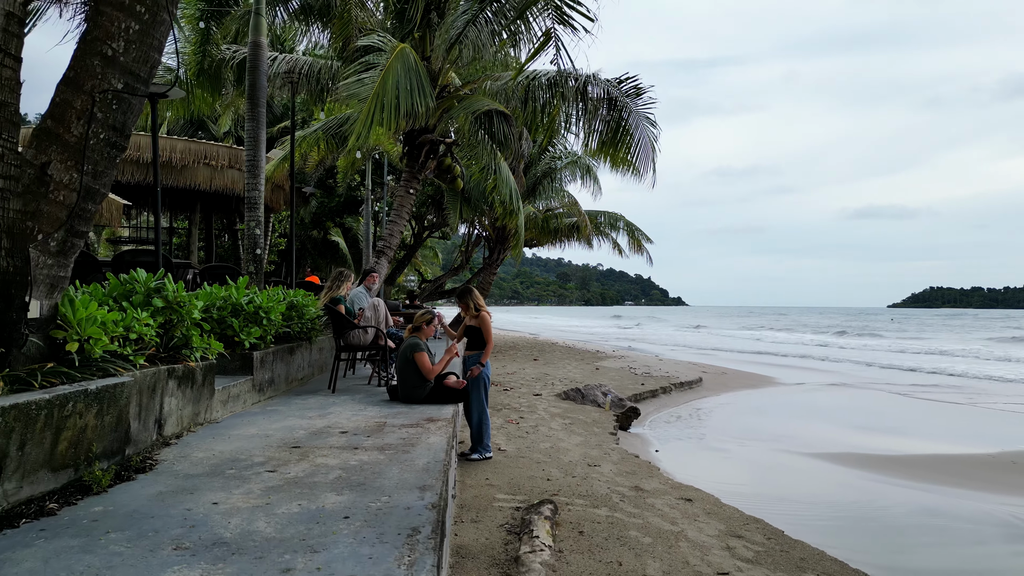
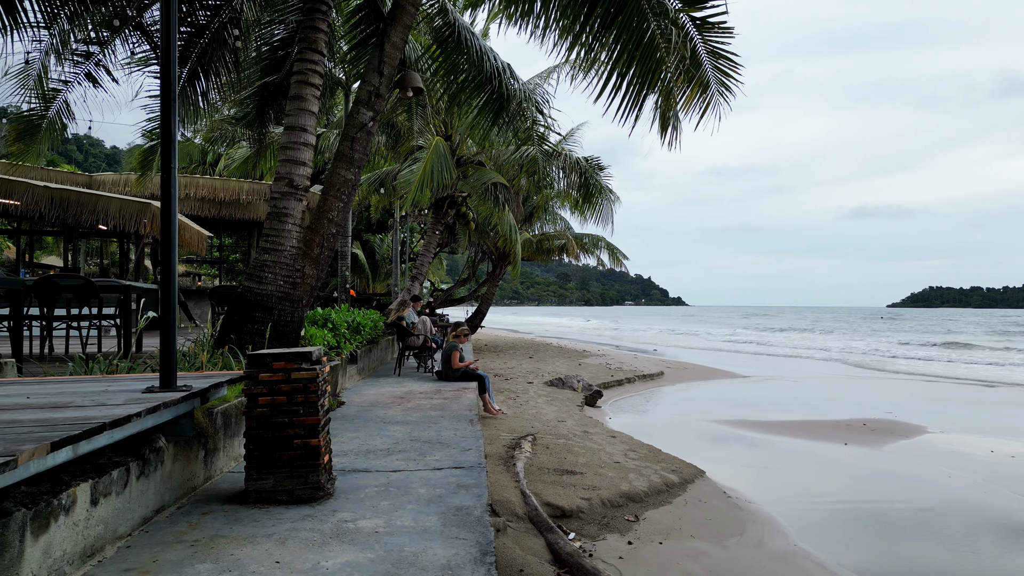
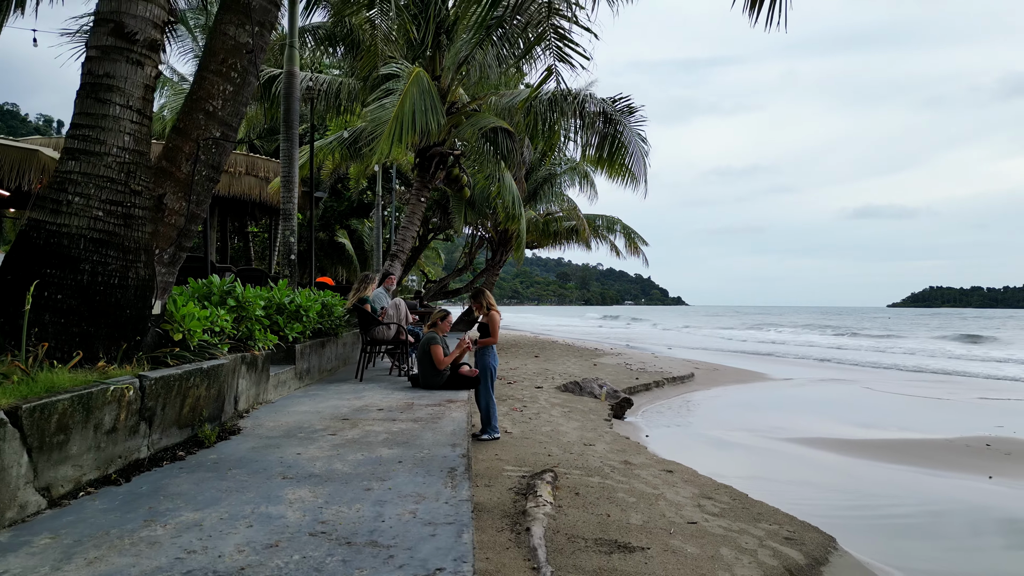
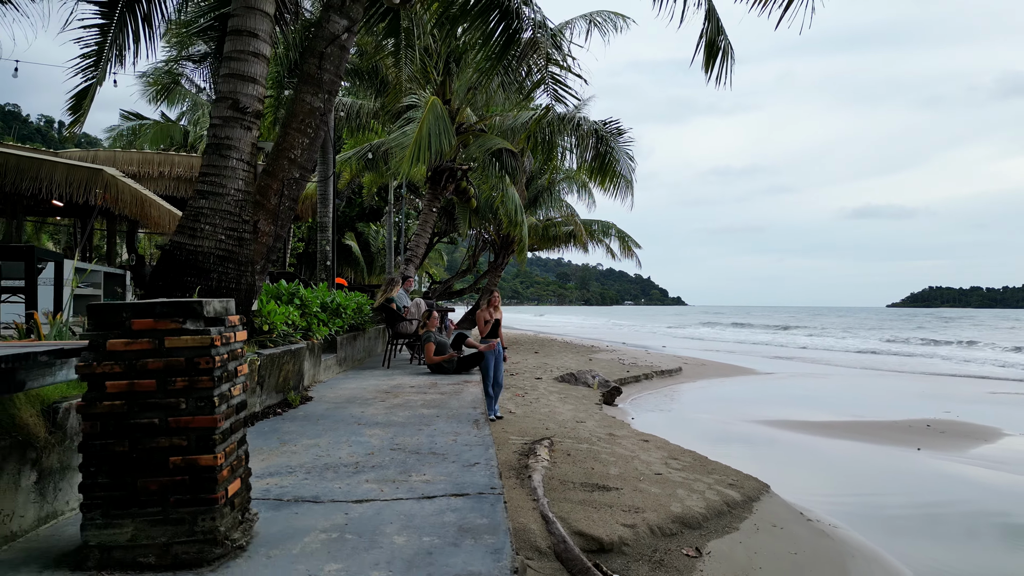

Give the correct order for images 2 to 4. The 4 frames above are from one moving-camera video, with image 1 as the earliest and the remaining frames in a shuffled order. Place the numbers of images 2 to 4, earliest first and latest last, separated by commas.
3, 4, 2
